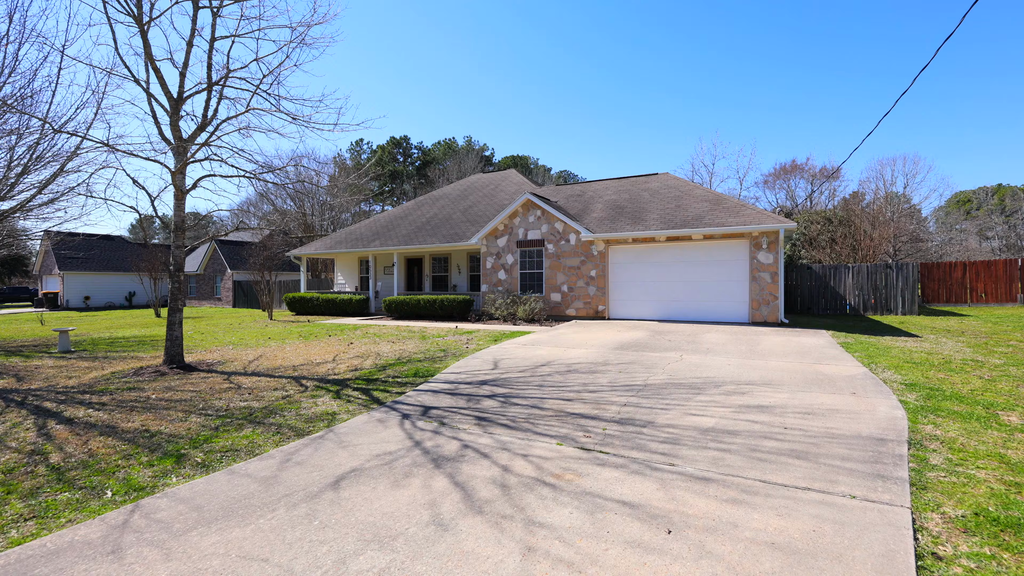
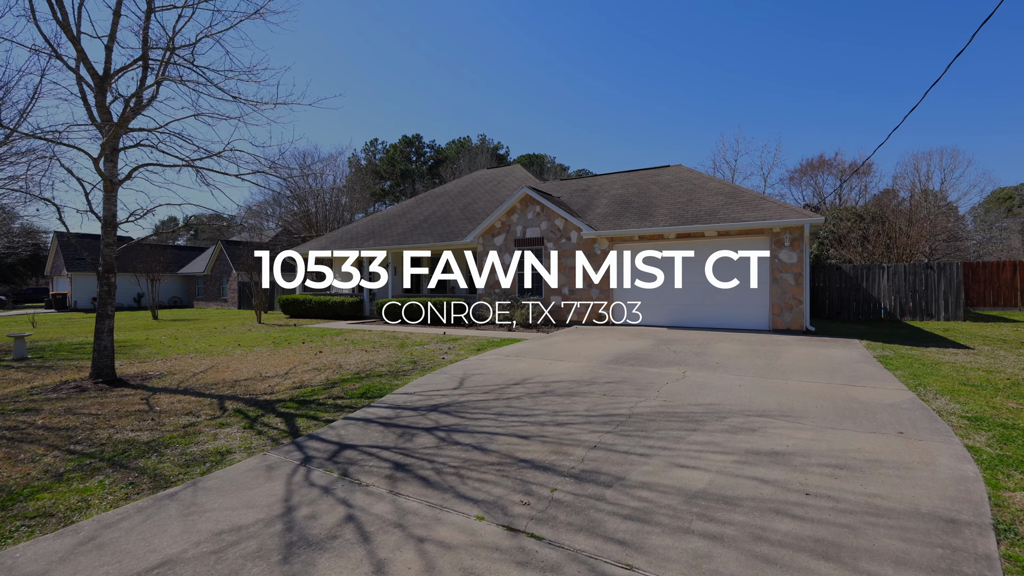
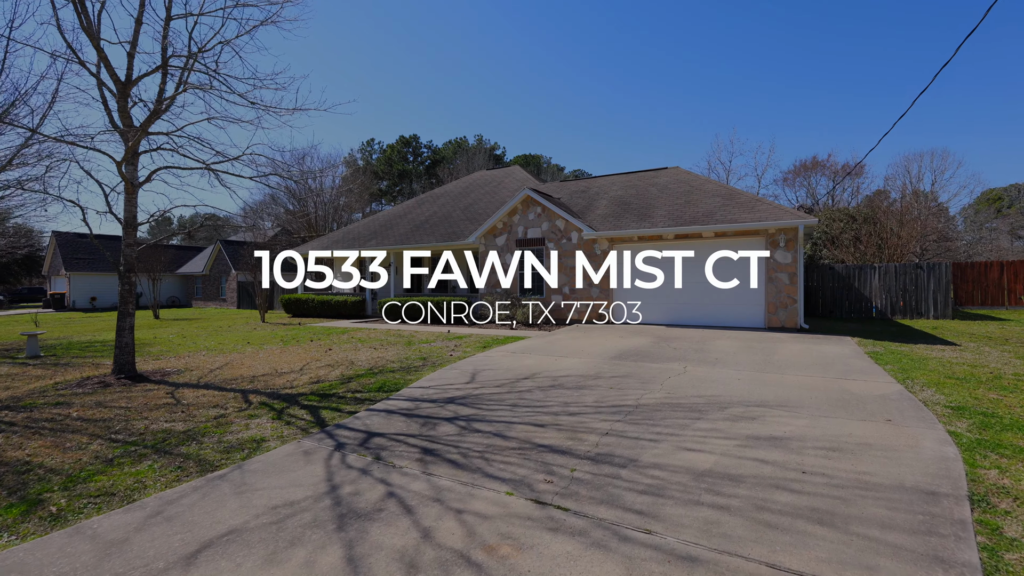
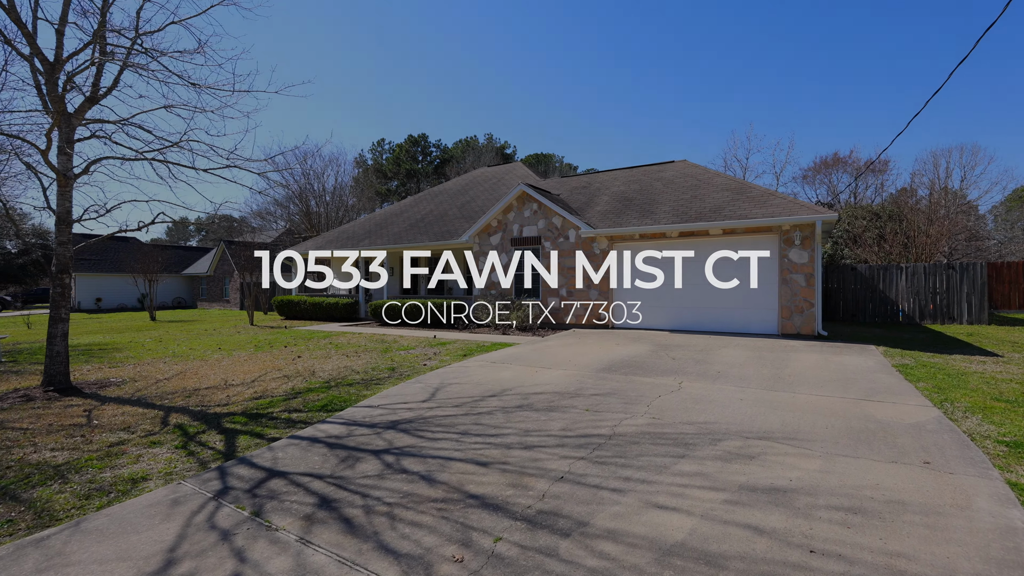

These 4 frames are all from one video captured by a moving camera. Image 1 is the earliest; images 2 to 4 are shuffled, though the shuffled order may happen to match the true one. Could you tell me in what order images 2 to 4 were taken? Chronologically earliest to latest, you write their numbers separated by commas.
3, 2, 4
